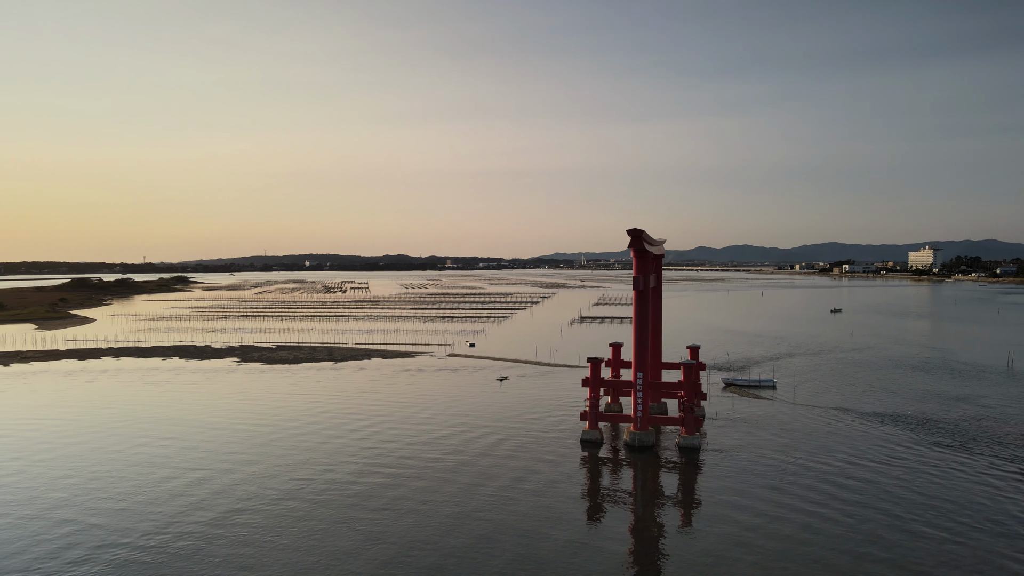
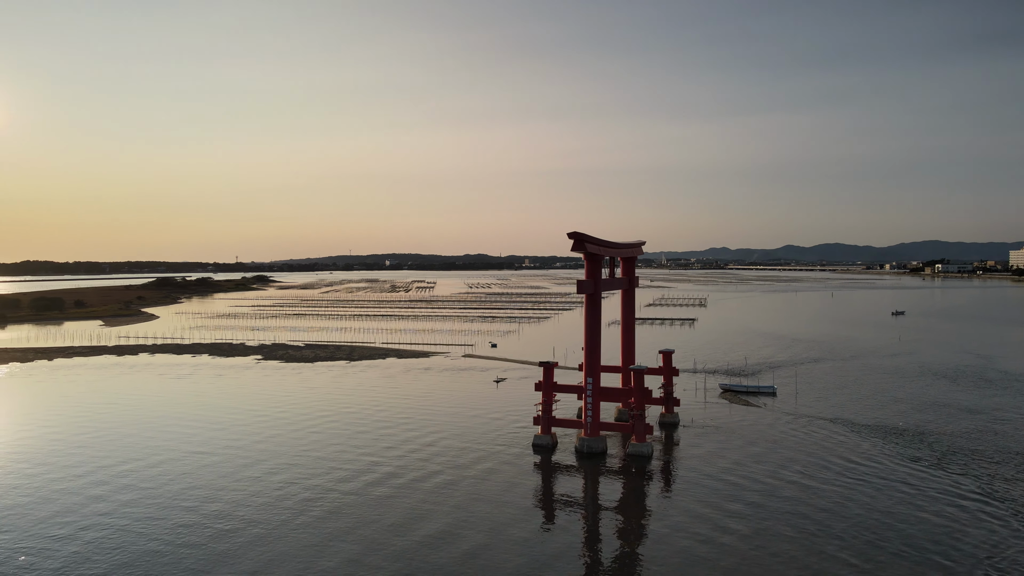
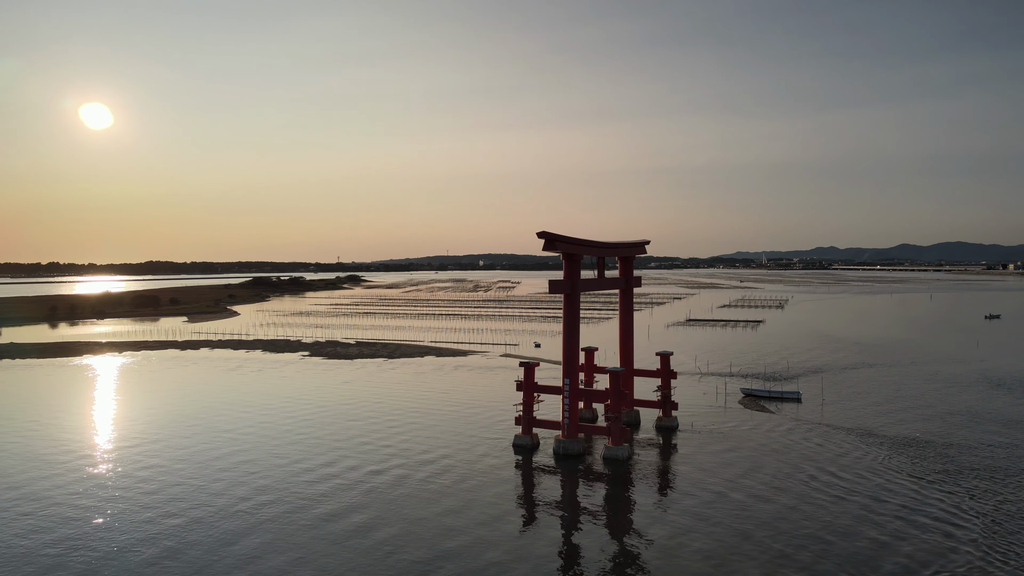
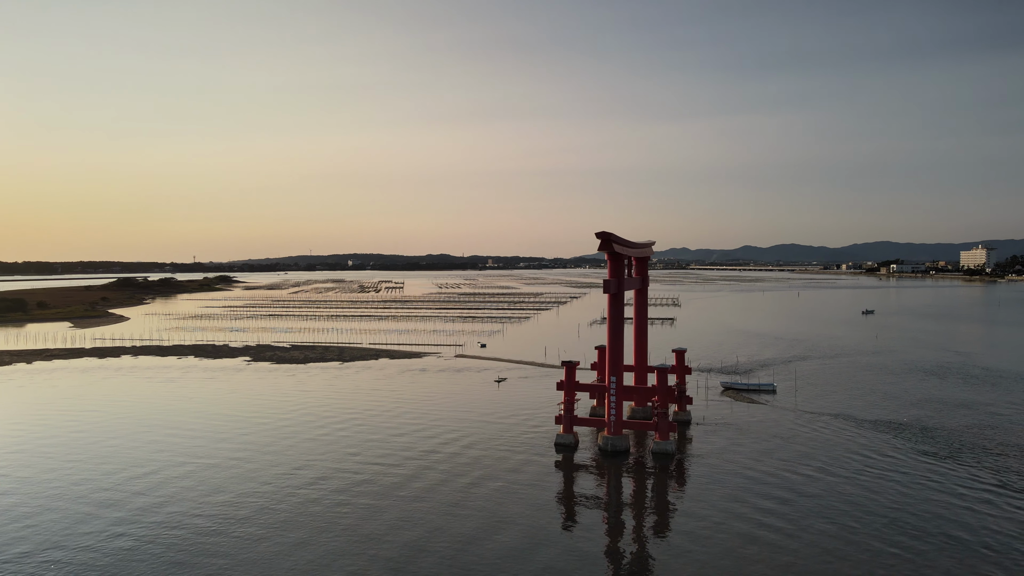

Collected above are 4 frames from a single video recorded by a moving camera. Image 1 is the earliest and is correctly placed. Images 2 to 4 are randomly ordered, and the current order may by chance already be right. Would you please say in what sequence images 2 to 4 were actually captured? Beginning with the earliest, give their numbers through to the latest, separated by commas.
4, 2, 3
